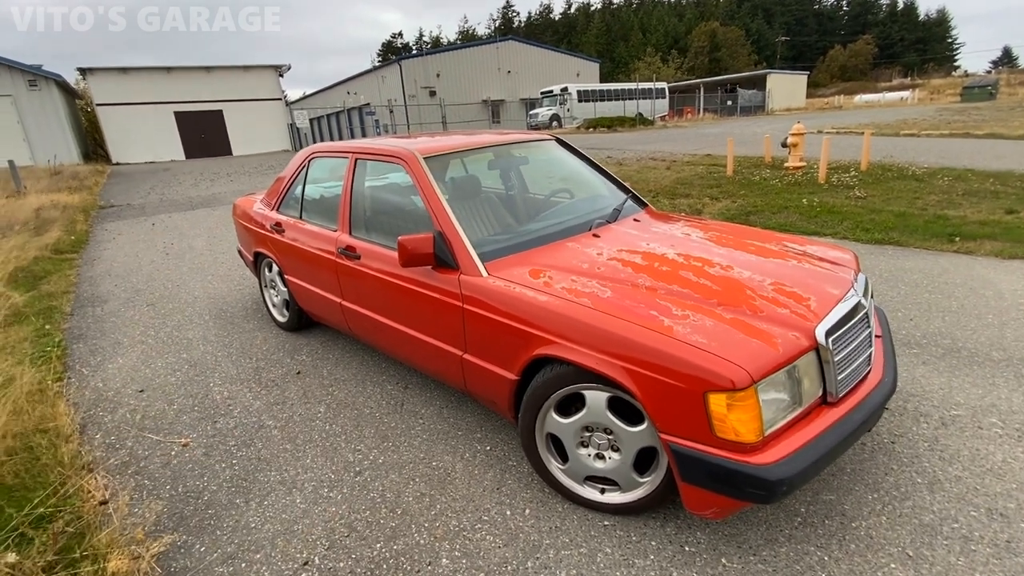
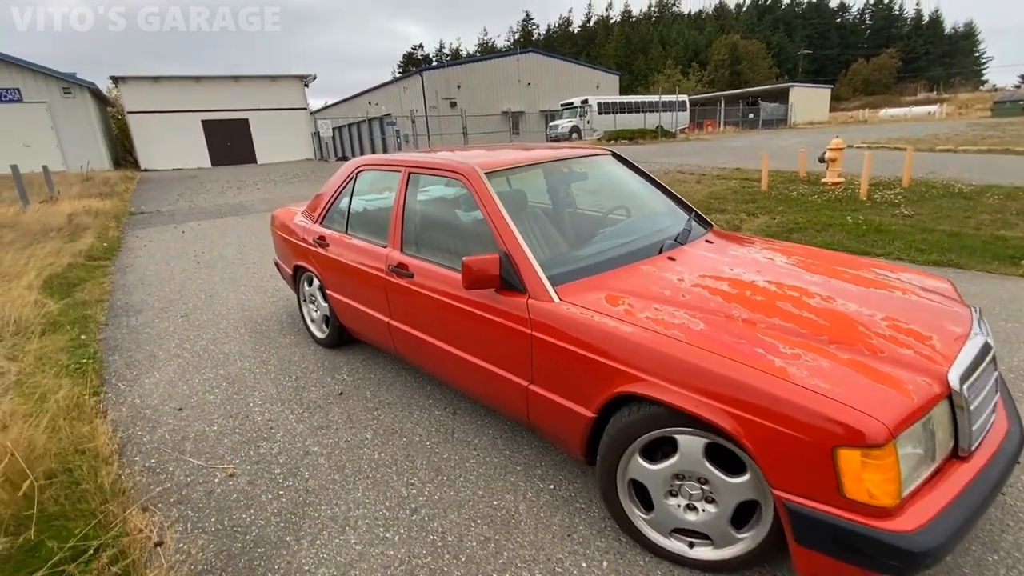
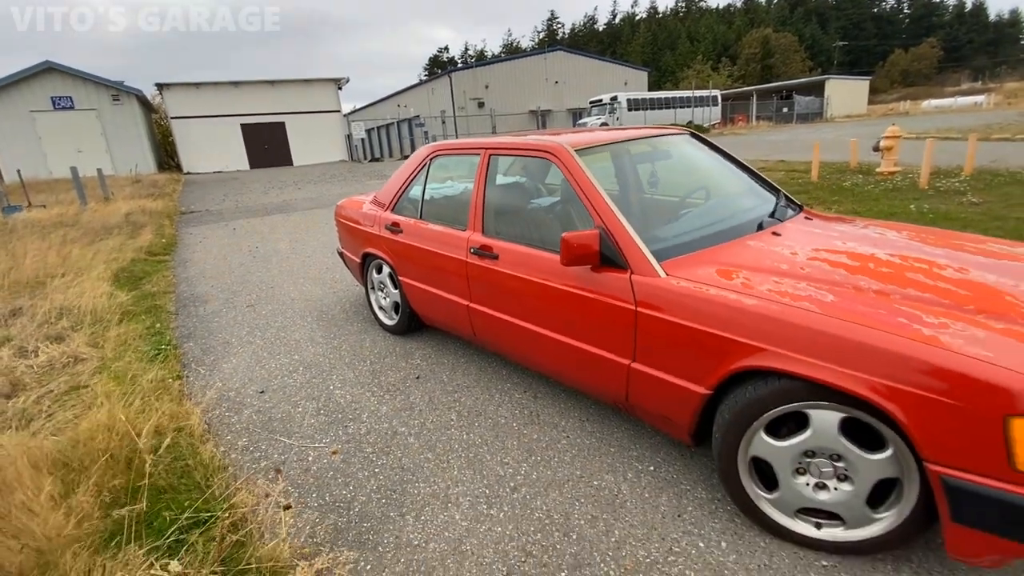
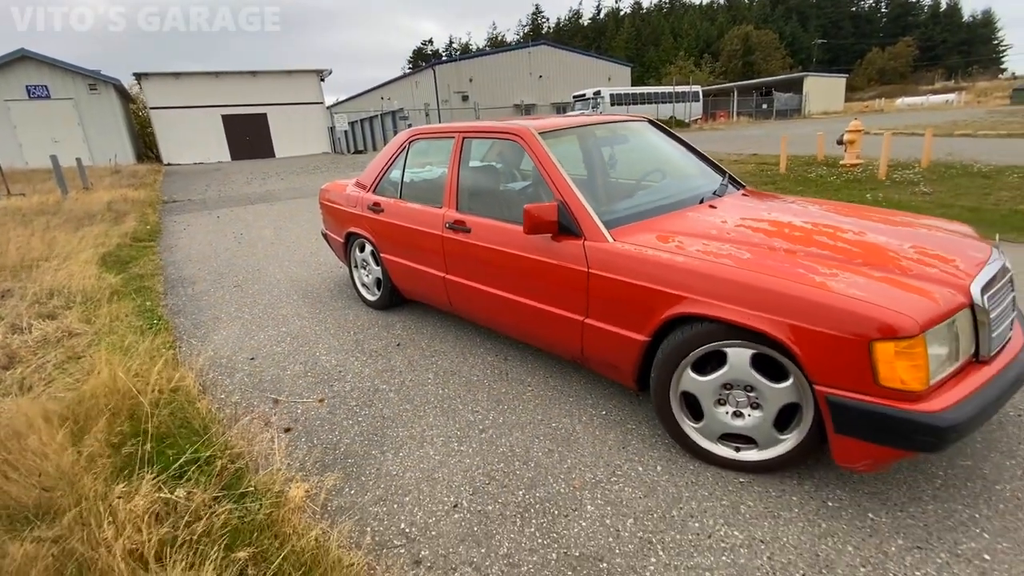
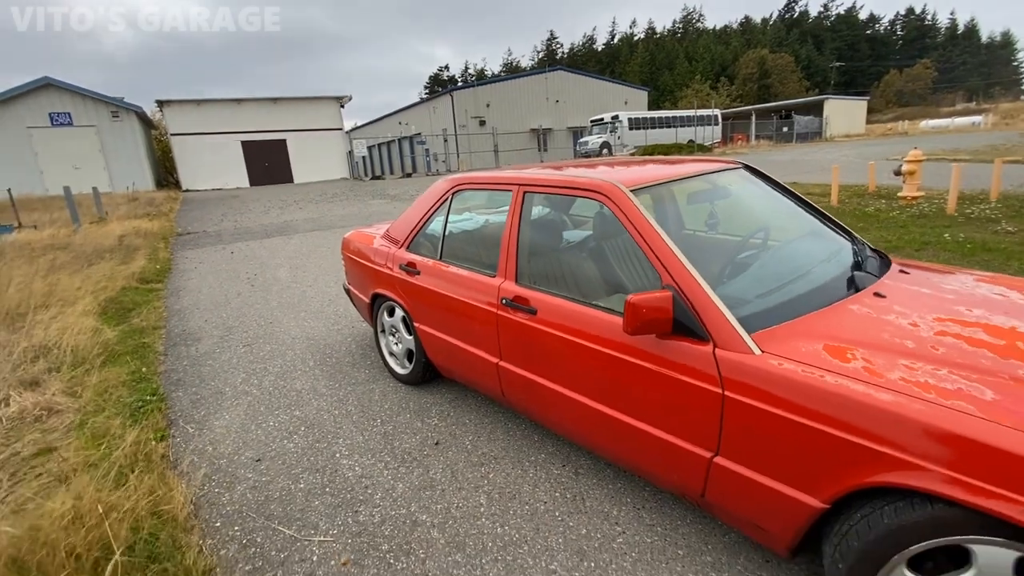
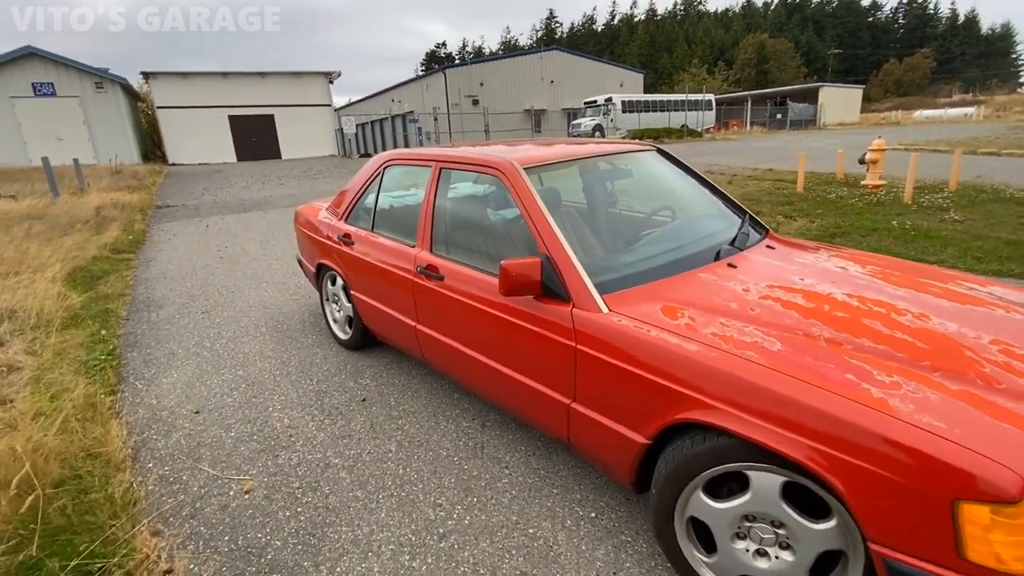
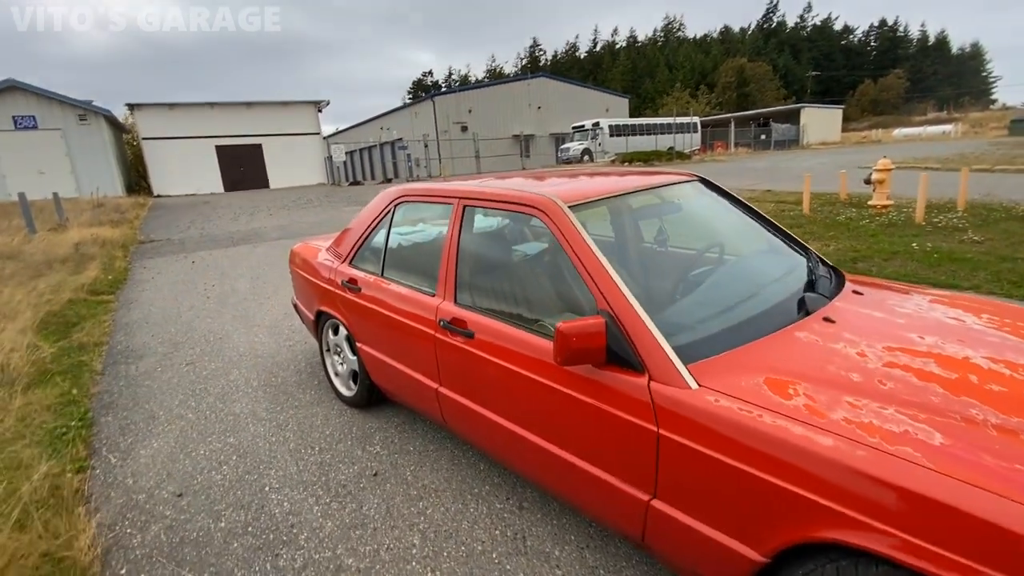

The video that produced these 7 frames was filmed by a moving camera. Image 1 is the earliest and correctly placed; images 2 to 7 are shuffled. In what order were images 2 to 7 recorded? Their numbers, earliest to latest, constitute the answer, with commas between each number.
2, 6, 7, 5, 3, 4
